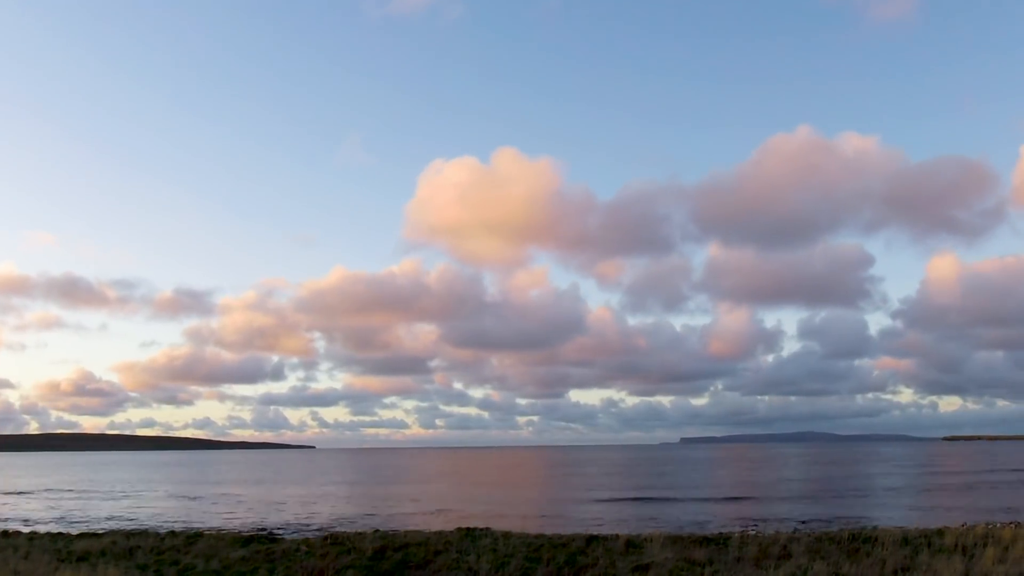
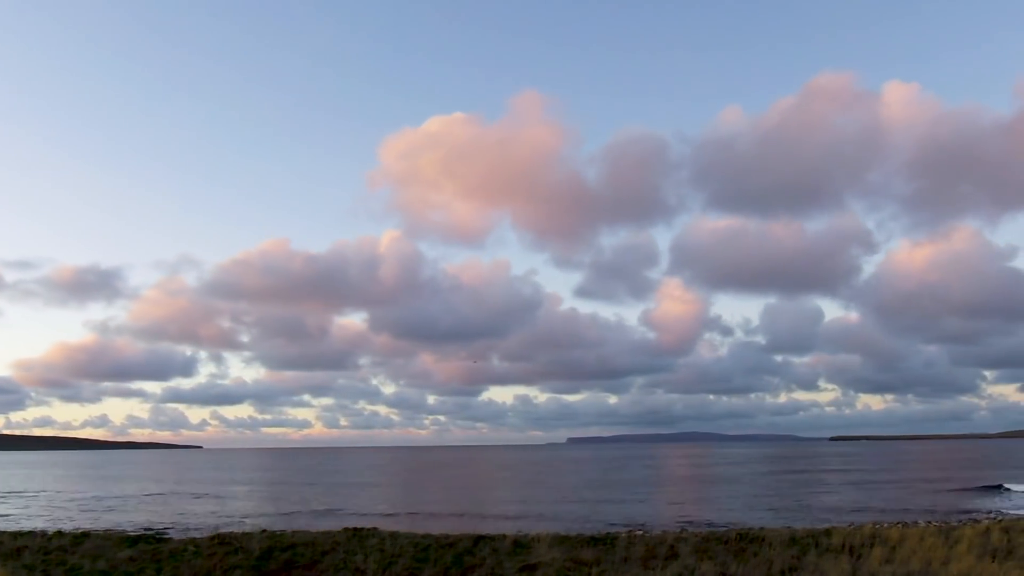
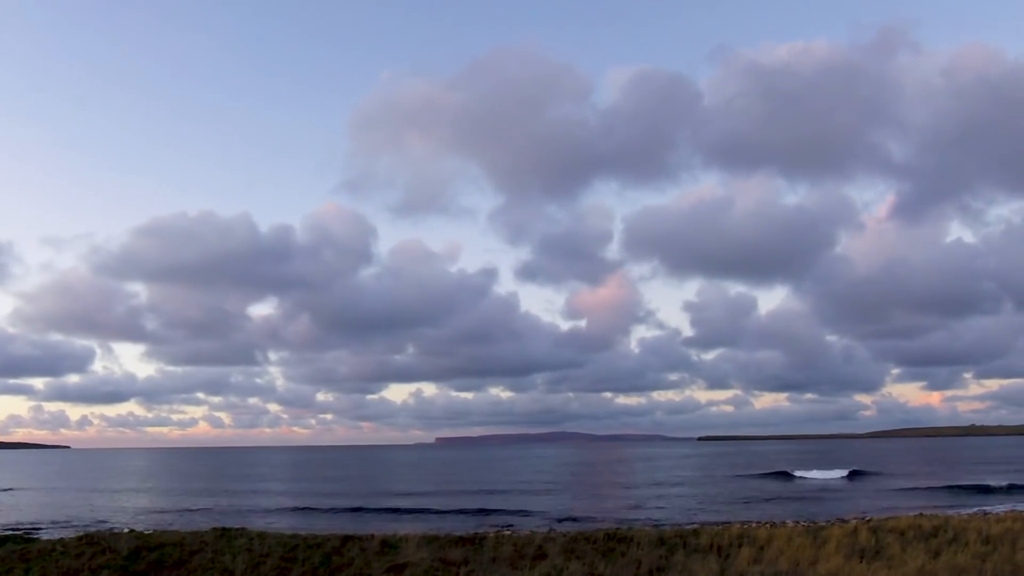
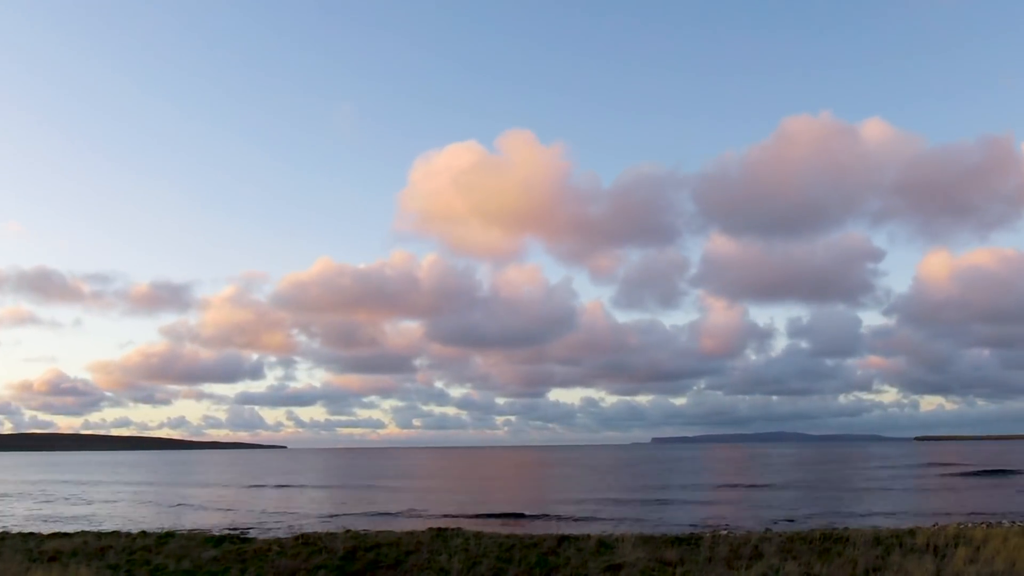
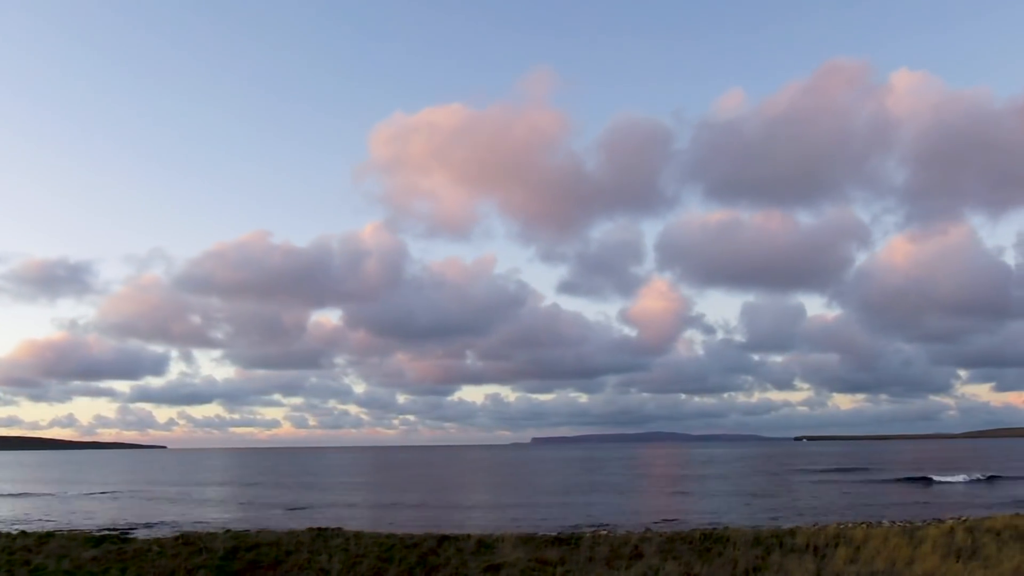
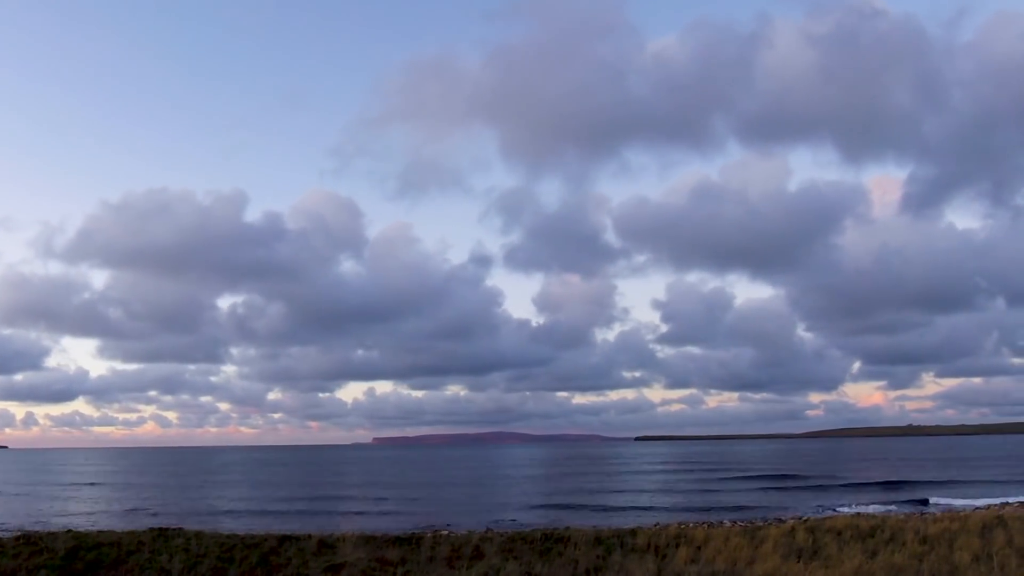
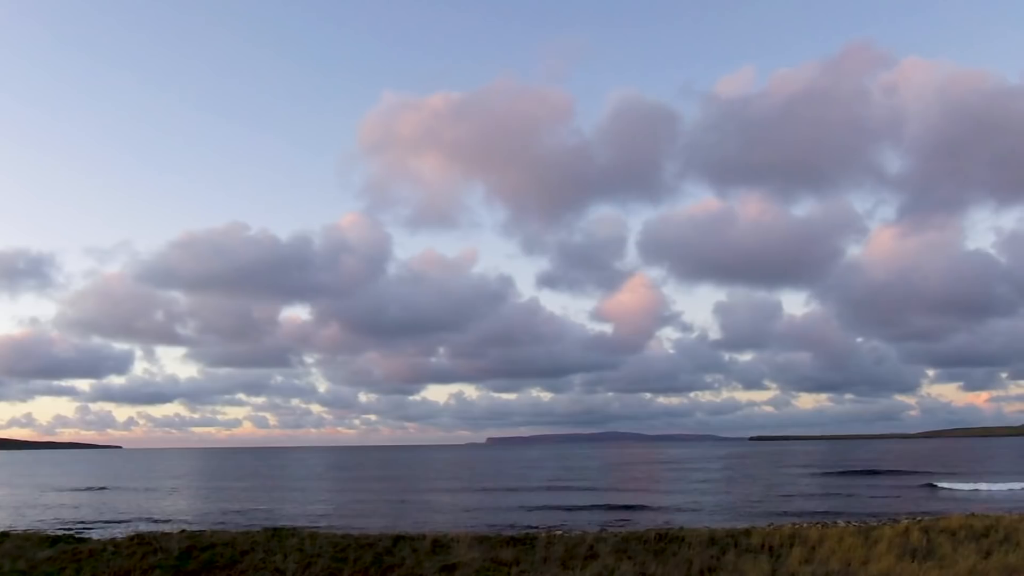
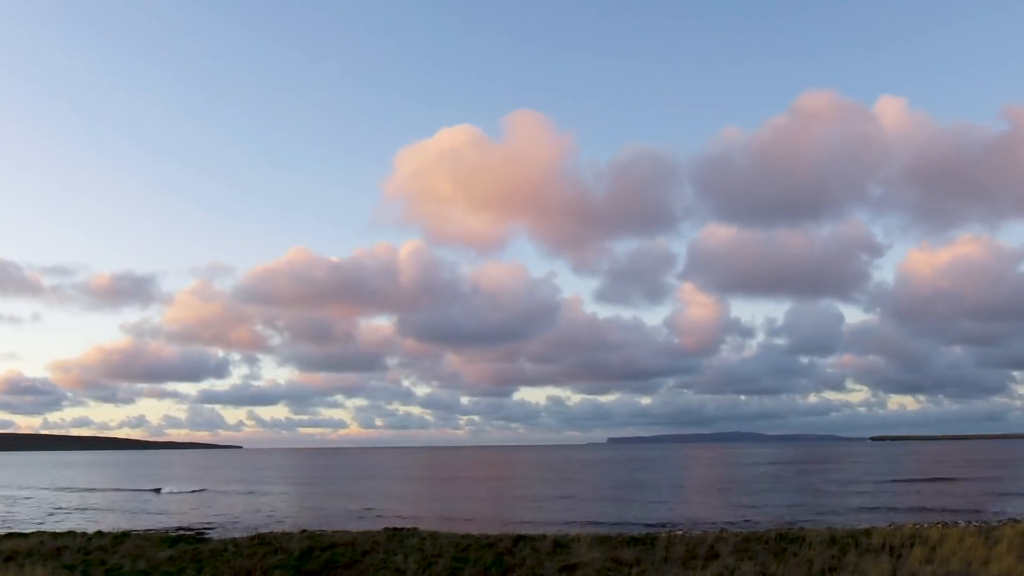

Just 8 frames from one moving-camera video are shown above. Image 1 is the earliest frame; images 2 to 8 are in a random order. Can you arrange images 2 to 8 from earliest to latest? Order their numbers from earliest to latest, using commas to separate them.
4, 8, 2, 5, 7, 3, 6
